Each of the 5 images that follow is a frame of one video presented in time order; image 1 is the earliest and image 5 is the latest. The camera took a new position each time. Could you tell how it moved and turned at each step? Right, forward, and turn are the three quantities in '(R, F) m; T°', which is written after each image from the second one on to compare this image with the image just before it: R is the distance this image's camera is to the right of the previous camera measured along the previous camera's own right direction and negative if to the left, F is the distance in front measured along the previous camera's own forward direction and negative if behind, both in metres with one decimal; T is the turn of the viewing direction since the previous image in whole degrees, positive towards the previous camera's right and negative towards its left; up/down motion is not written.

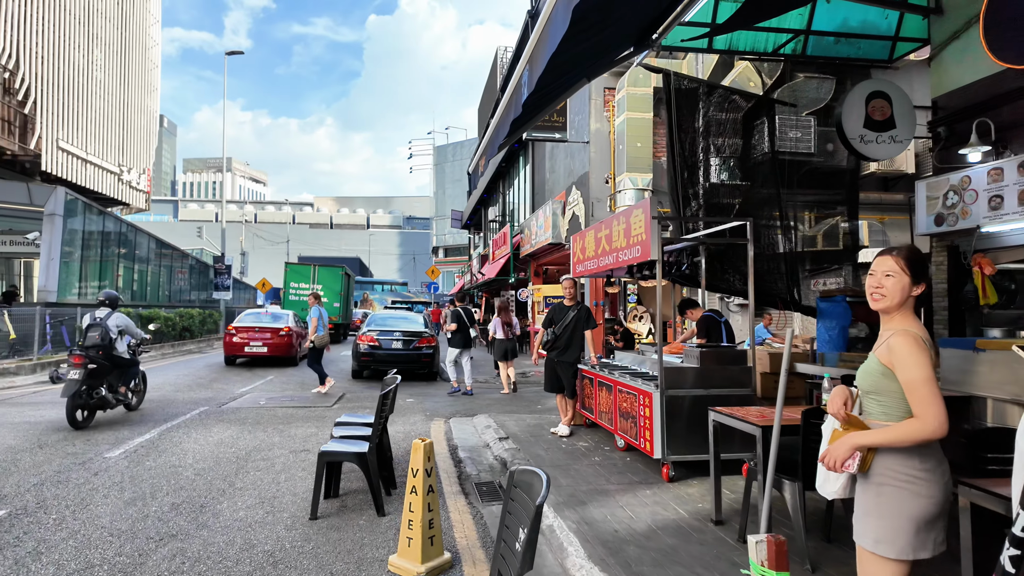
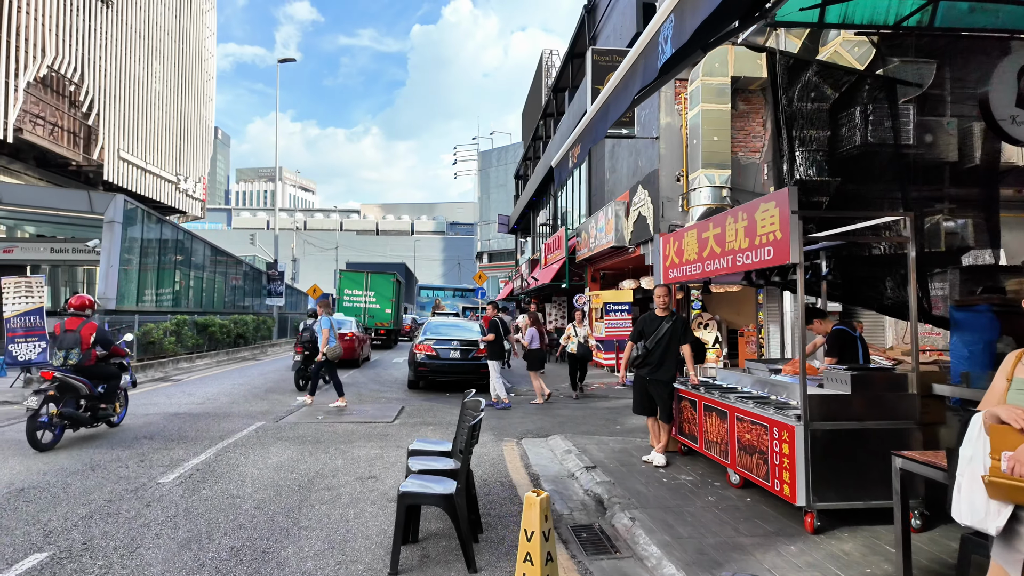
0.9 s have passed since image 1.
(-0.5, +0.7) m; -4°
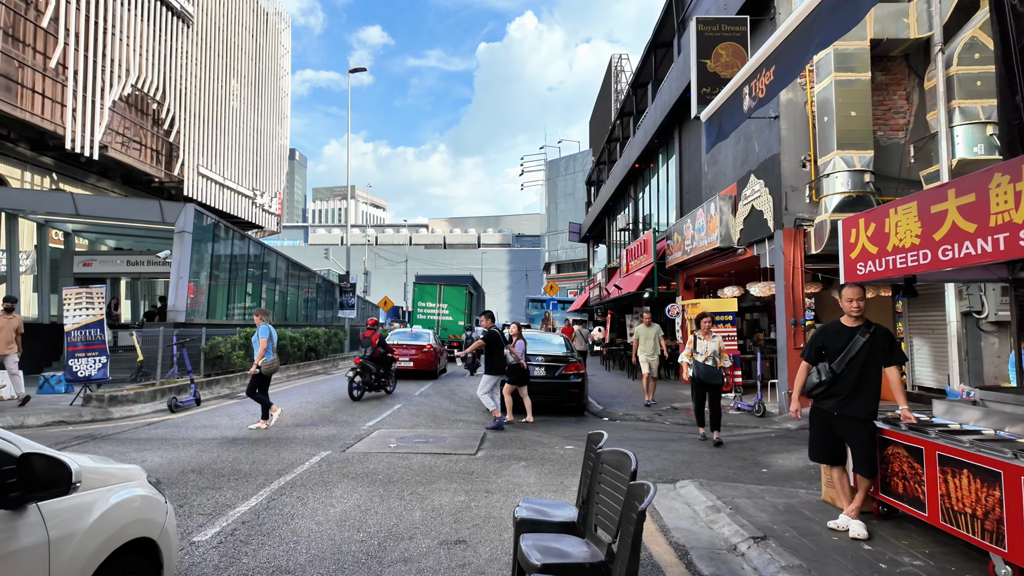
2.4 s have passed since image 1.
(-0.5, +1.4) m; -6°
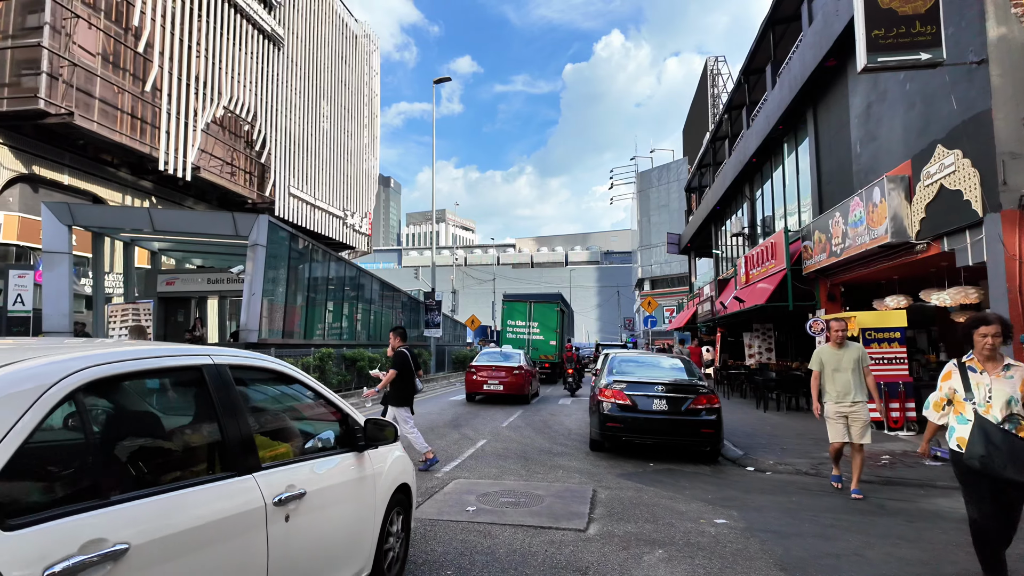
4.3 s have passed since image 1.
(-0.3, +2.0) m; -8°
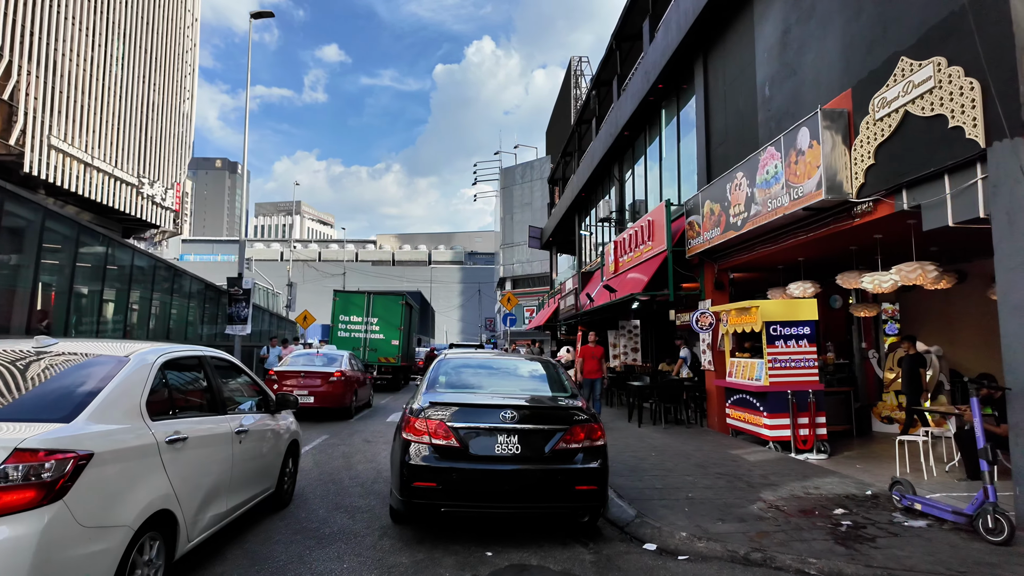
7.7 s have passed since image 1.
(+1.0, +3.6) m; +13°
